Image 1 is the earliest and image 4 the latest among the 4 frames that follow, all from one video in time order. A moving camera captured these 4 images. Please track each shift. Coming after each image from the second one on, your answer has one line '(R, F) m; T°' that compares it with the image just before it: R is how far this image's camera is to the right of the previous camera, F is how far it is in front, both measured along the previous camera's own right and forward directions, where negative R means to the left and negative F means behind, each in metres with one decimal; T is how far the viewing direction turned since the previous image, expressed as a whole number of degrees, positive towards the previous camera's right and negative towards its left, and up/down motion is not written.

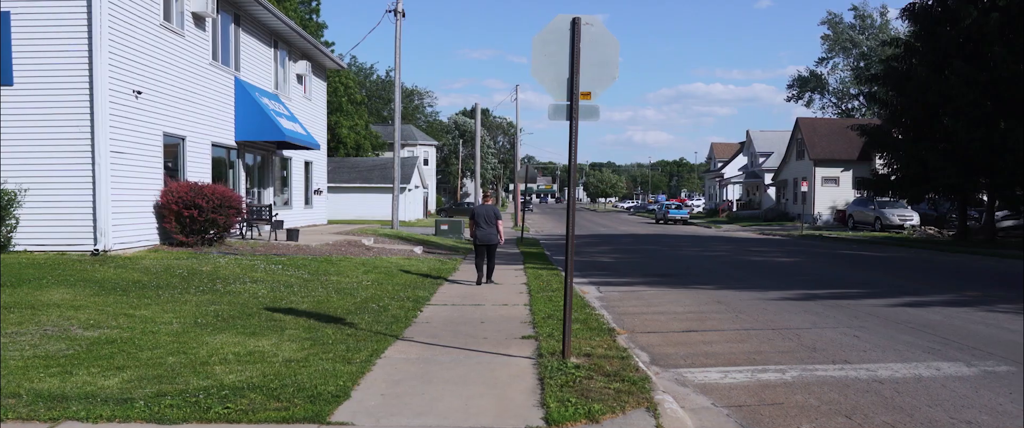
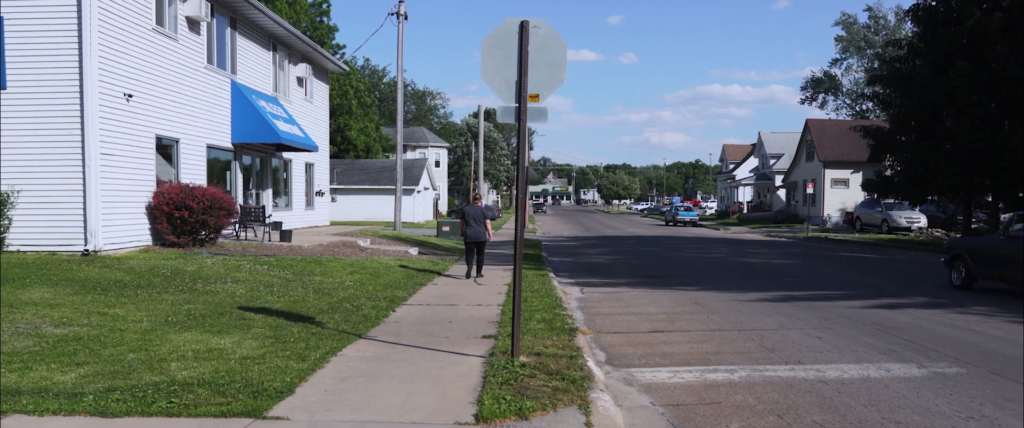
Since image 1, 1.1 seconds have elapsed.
(+0.6, -0.1) m; -1°
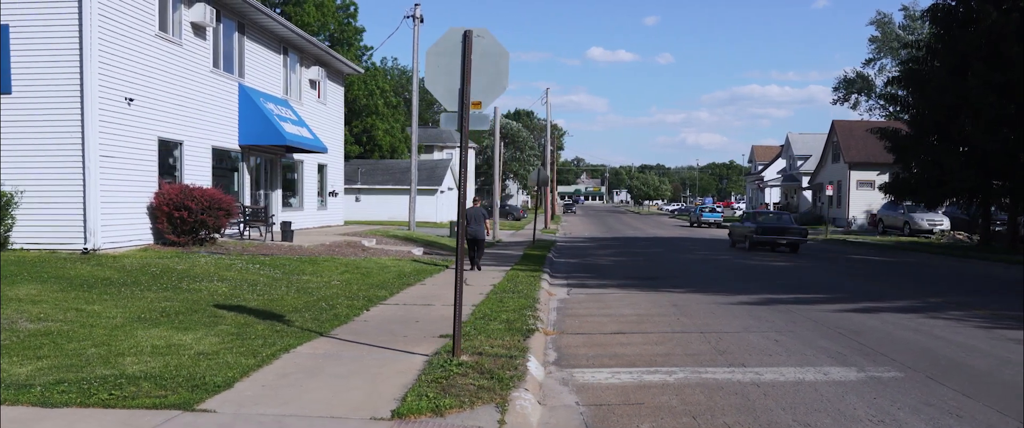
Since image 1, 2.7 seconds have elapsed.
(+0.8, -0.2) m; -2°
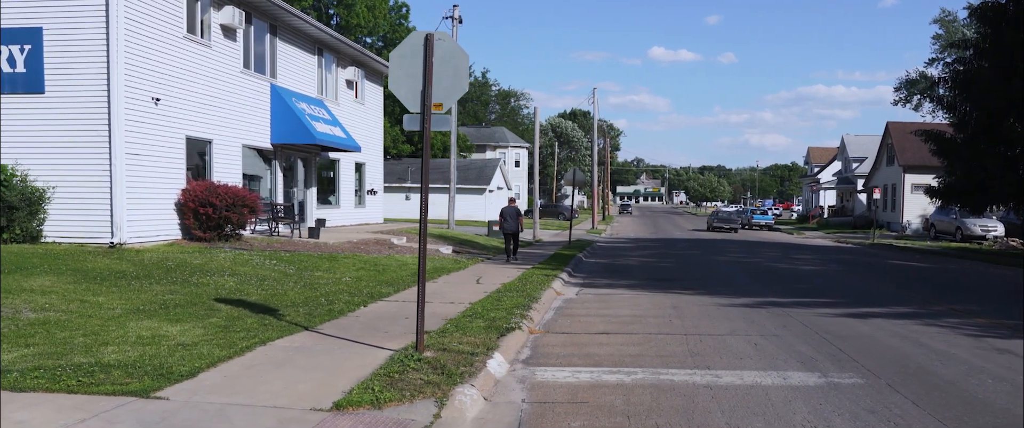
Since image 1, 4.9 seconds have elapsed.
(+0.9, -0.1) m; -4°
